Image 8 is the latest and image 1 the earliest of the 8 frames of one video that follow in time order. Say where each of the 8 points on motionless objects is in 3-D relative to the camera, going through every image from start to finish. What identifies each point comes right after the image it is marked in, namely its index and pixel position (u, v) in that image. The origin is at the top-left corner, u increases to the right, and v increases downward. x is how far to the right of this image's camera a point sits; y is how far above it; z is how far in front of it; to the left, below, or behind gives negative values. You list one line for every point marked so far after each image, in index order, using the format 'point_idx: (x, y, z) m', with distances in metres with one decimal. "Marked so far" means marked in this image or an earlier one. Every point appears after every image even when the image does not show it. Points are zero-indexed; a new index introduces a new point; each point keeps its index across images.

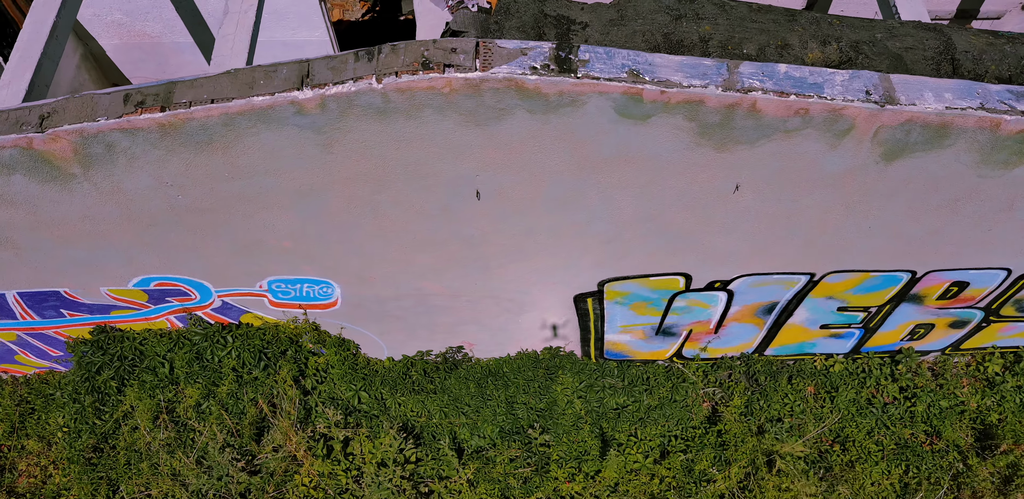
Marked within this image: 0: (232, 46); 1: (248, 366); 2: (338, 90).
0: (-1.4, +1.0, +3.8) m
1: (-1.7, -0.8, +5.3) m
2: (-0.7, +0.7, +3.2) m
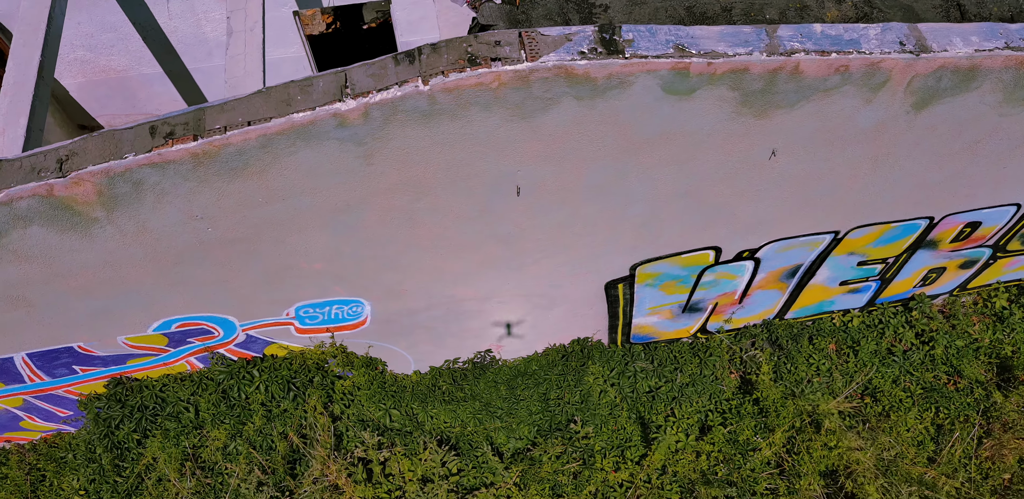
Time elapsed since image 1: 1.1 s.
0: (-1.3, +0.9, +3.6) m
1: (-1.5, -1.0, +5.1) m
2: (-0.5, +0.6, +3.0) m
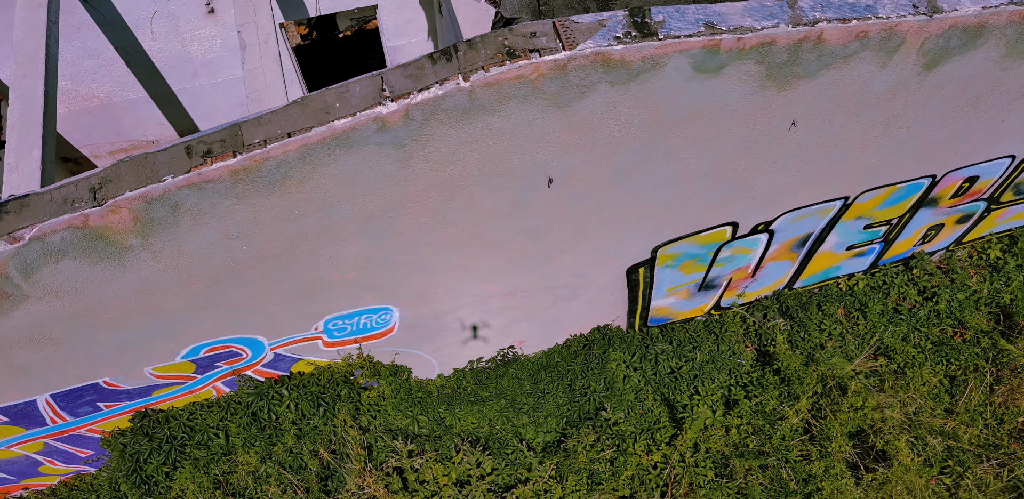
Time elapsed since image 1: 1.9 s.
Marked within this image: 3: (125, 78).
0: (-1.1, +0.8, +3.6) m
1: (-1.3, -1.1, +5.0) m
2: (-0.3, +0.6, +3.0) m
3: (-2.8, +1.2, +5.6) m
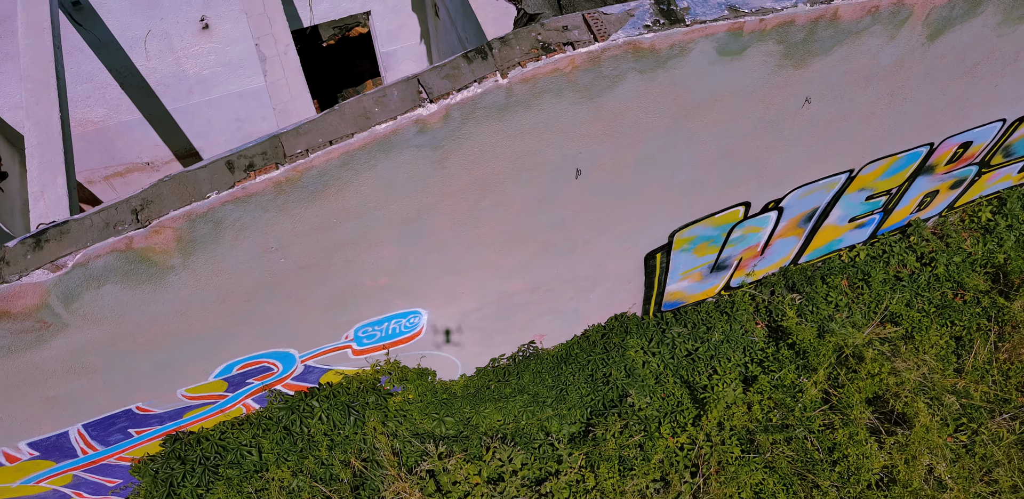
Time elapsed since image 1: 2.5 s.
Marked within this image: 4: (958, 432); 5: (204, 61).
0: (-1.0, +0.7, +3.6) m
1: (-1.1, -1.1, +5.0) m
2: (-0.2, +0.6, +3.0) m
3: (-2.8, +1.1, +5.5) m
4: (+3.0, -1.2, +5.3) m
5: (-2.2, +1.3, +5.5) m
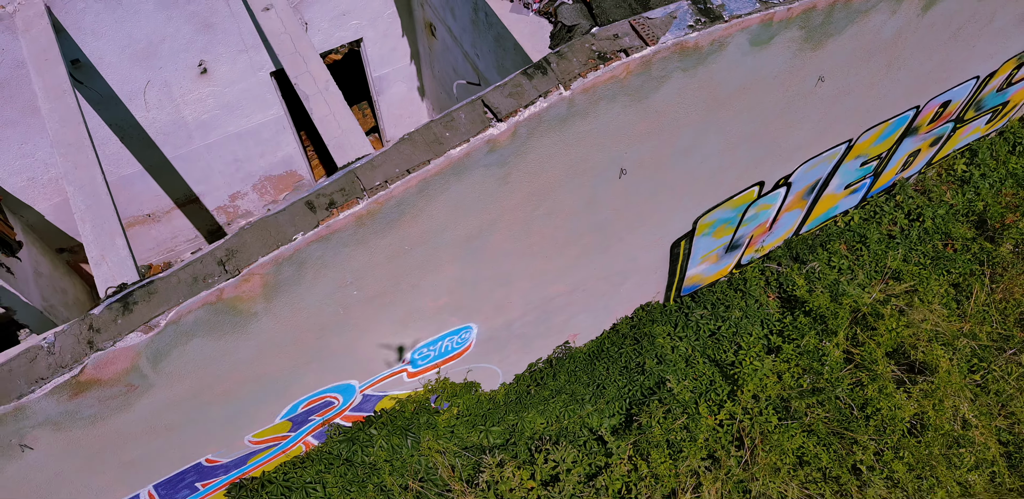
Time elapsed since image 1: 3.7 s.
0: (-0.8, +0.6, +3.6) m
1: (-0.7, -1.3, +5.0) m
2: (+0.1, +0.6, +3.1) m
3: (-2.7, +0.7, +5.4) m
4: (+3.3, -0.9, +5.6) m
5: (-2.2, +1.0, +5.4) m
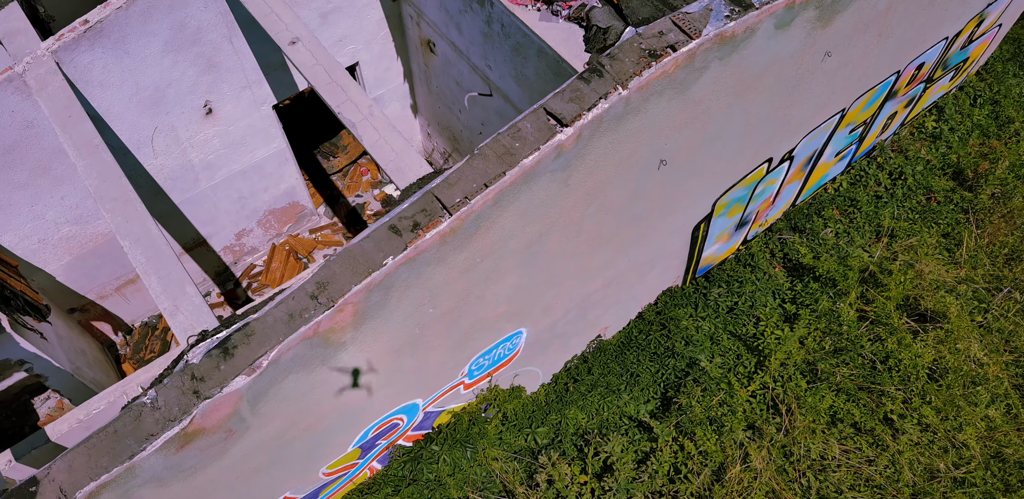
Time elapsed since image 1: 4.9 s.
0: (-0.6, +0.5, +3.7) m
1: (-0.4, -1.4, +5.0) m
2: (+0.3, +0.6, +3.3) m
3: (-2.6, +0.3, +5.3) m
4: (+3.5, -0.5, +5.9) m
5: (-2.1, +0.7, +5.4) m
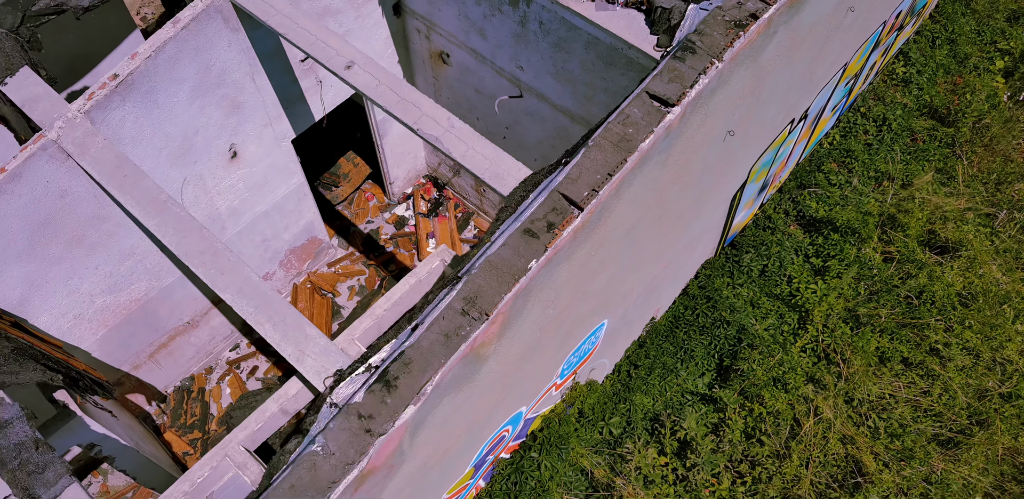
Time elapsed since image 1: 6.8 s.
0: (-0.1, +0.4, +3.6) m
1: (+0.2, -1.4, +5.0) m
2: (+0.8, +0.7, +3.3) m
3: (-2.3, -0.1, +5.0) m
4: (+3.8, +0.1, +6.3) m
5: (-1.9, +0.4, +5.2) m
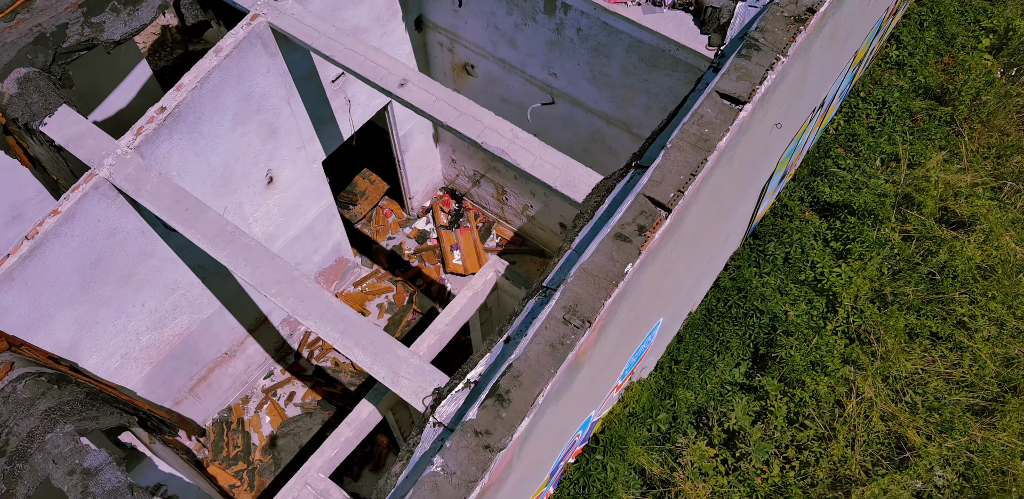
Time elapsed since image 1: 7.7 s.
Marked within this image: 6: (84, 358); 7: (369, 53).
0: (+0.2, +0.4, +3.6) m
1: (+0.6, -1.4, +5.0) m
2: (+1.1, +0.7, +3.4) m
3: (-2.0, -0.3, +4.9) m
4: (+4.0, +0.3, +6.5) m
5: (-1.6, +0.2, +5.1) m
6: (-2.4, -0.6, +4.4) m
7: (-0.7, +1.0, +4.1) m
